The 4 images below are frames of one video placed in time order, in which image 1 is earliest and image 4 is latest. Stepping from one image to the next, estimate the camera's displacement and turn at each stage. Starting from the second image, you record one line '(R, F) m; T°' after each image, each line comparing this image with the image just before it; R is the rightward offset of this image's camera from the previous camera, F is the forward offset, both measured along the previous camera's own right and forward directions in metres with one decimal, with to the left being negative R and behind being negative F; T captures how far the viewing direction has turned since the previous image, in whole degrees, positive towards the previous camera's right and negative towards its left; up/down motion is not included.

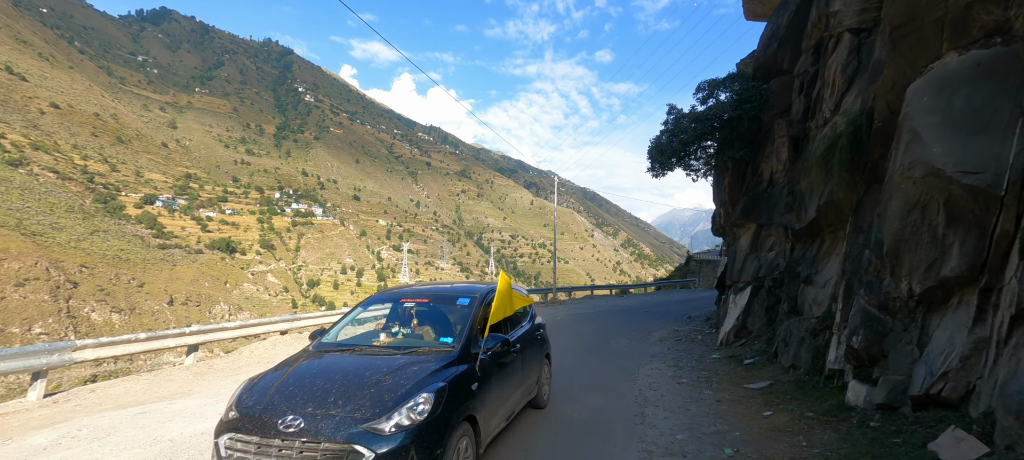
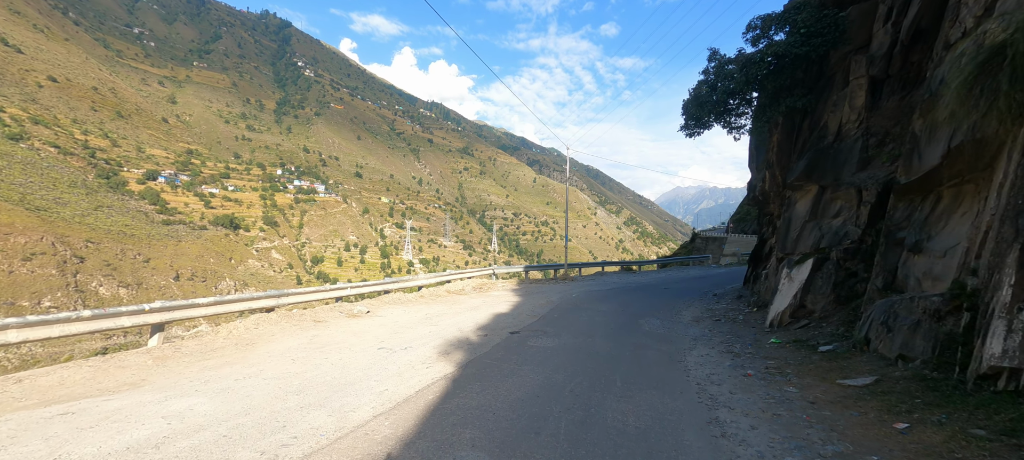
(-0.3, +1.5) m; 0°
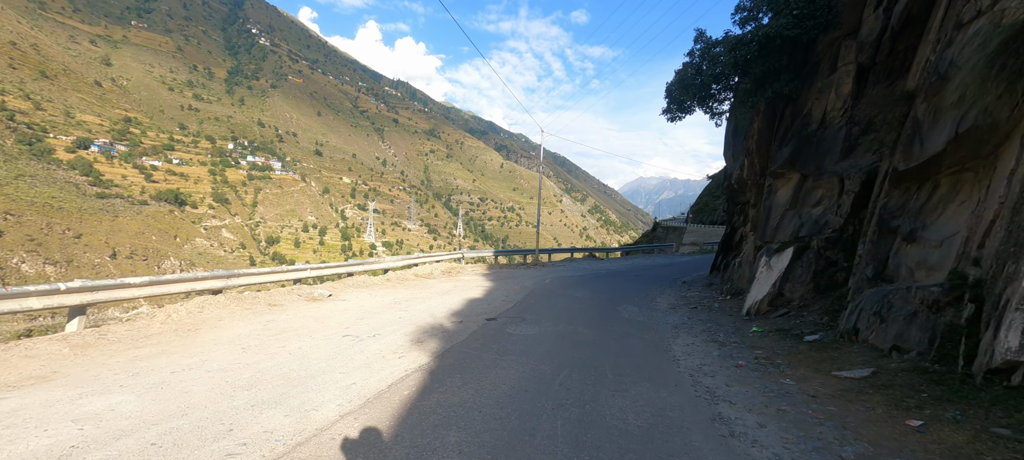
(-0.3, +0.5) m; +5°
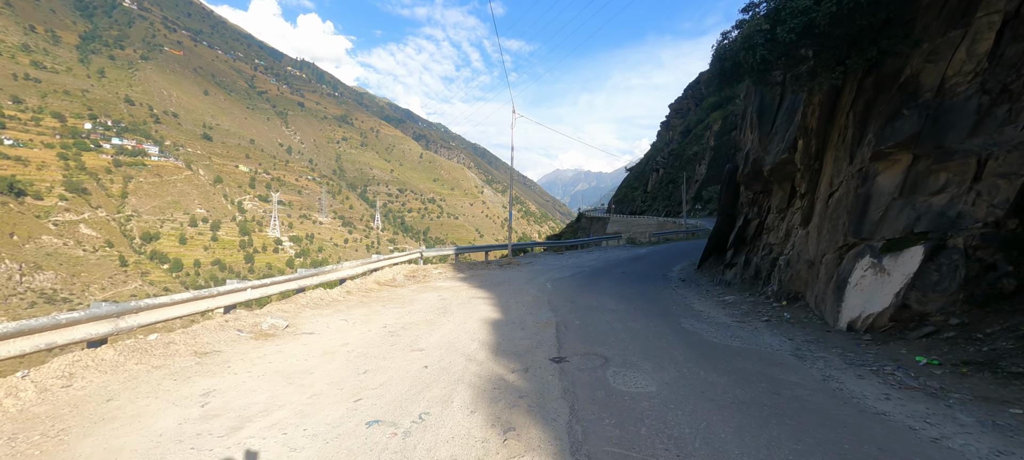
(-2.2, +2.9) m; +11°
